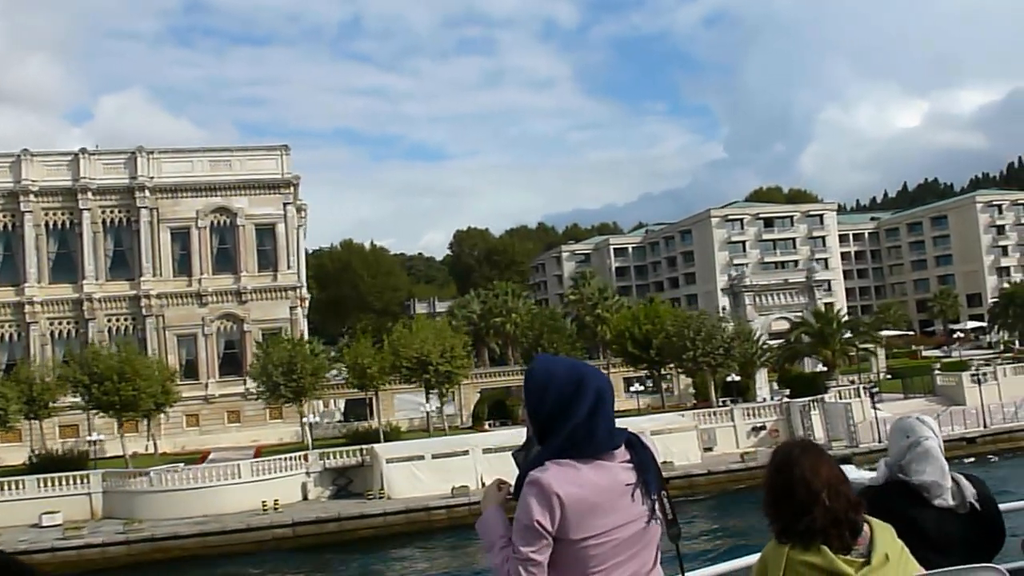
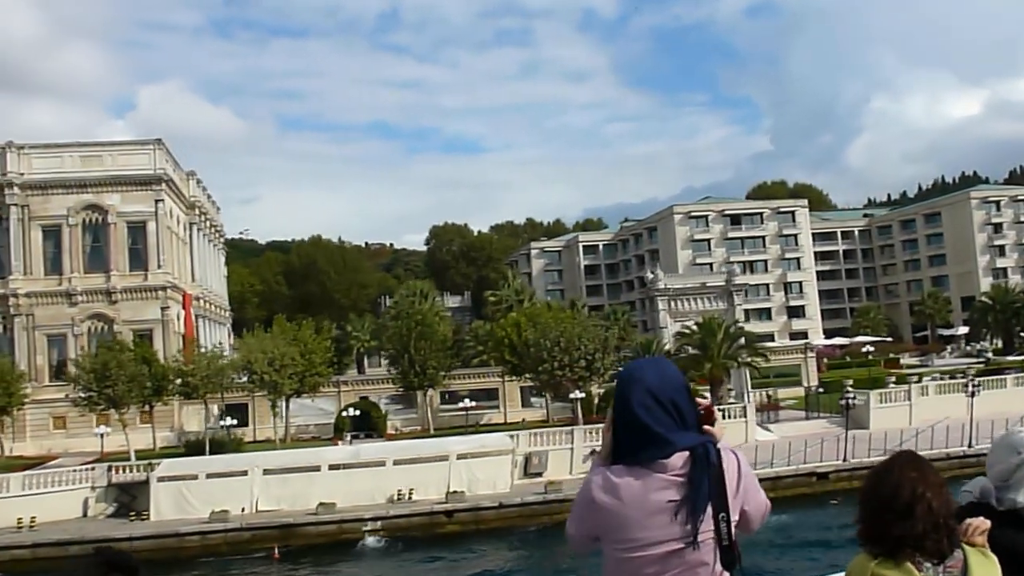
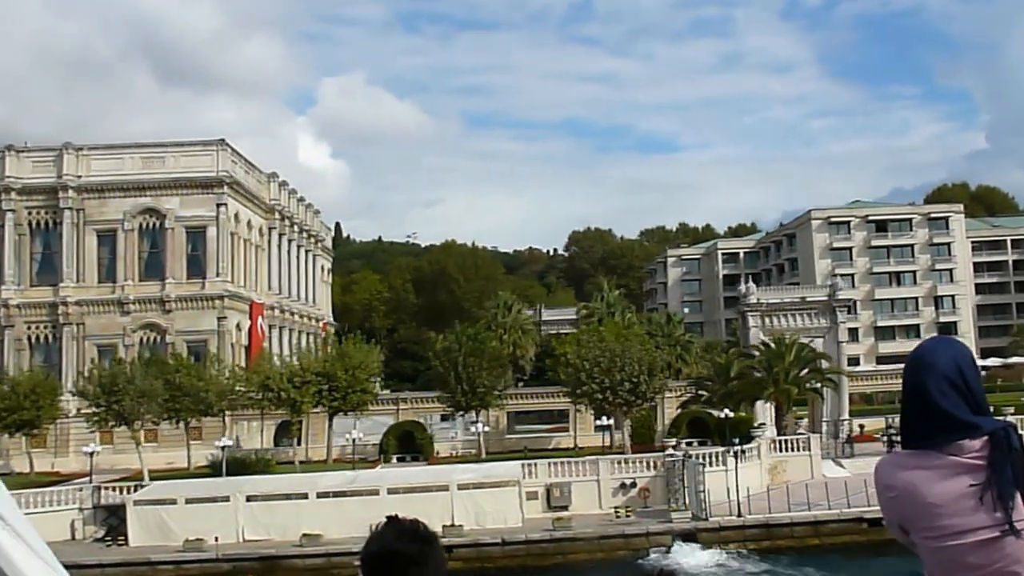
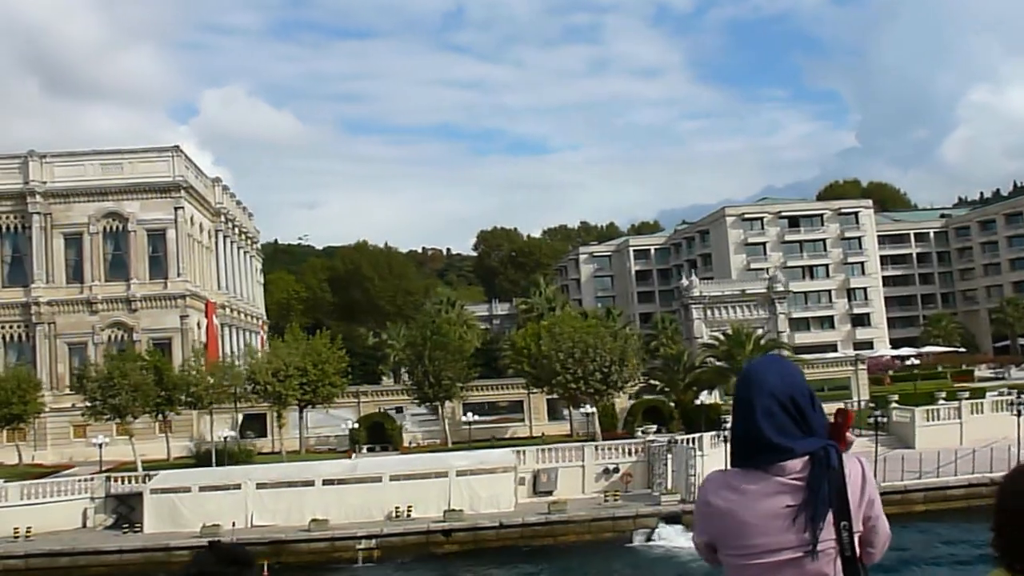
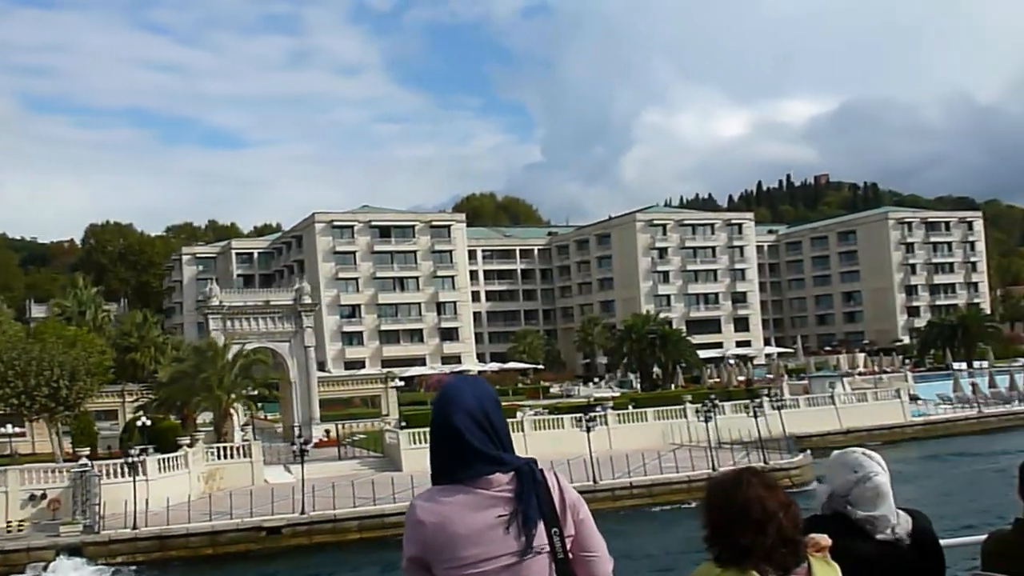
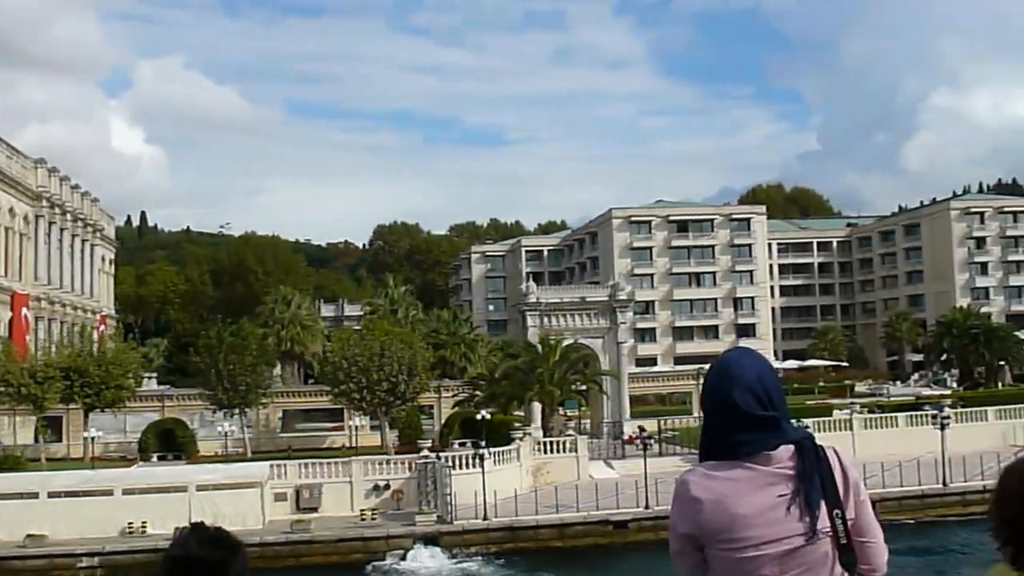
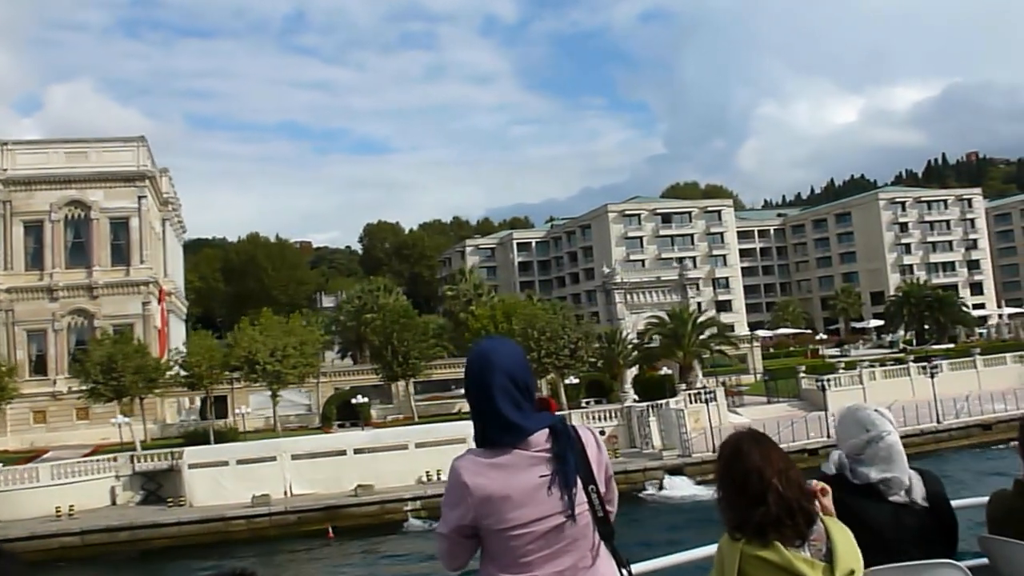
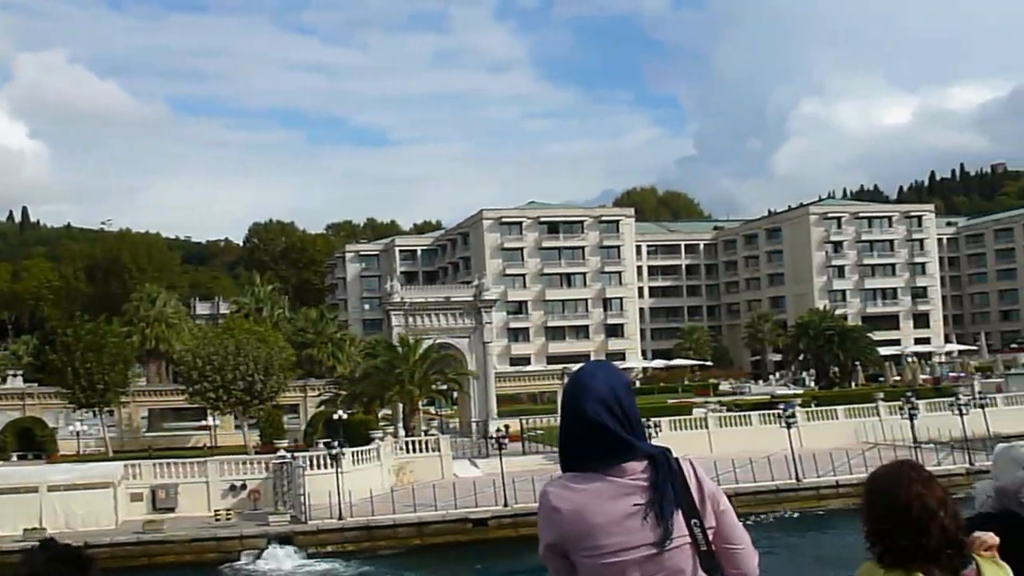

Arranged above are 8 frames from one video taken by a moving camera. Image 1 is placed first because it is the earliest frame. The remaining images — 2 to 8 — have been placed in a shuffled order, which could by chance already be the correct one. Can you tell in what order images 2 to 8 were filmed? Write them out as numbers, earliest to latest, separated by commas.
7, 2, 4, 3, 6, 8, 5
